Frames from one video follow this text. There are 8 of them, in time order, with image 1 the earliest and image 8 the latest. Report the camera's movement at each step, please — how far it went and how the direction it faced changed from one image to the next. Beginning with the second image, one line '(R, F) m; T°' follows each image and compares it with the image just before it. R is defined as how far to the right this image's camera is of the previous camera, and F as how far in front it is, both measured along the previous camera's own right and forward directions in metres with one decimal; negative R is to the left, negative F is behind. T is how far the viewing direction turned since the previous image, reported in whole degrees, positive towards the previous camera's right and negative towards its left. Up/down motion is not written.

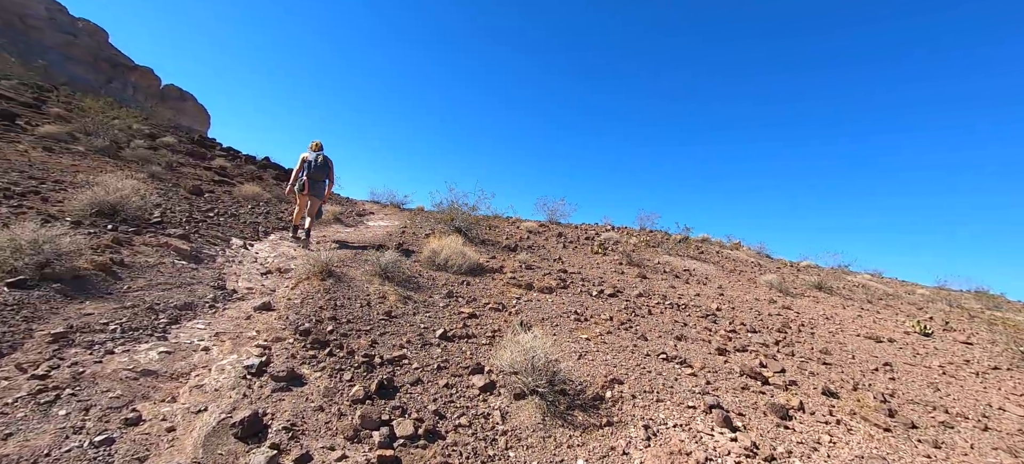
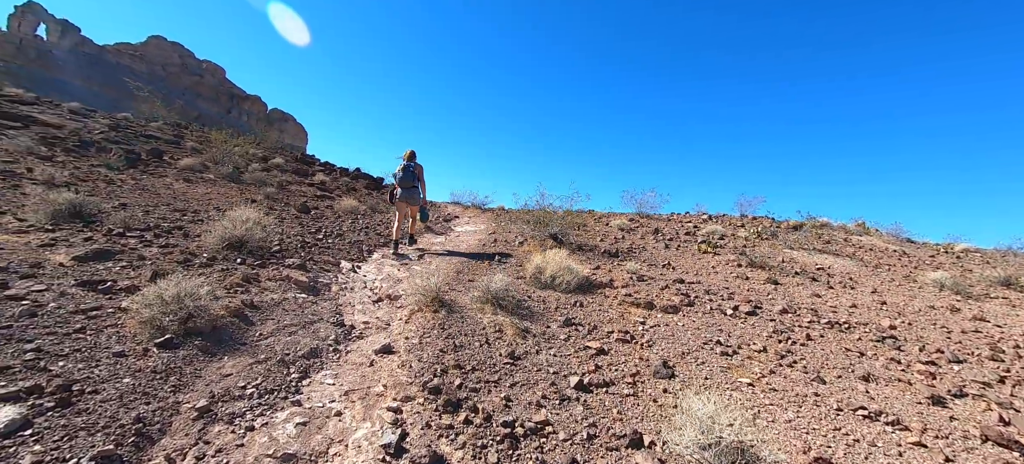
(-0.5, +0.4) m; -11°
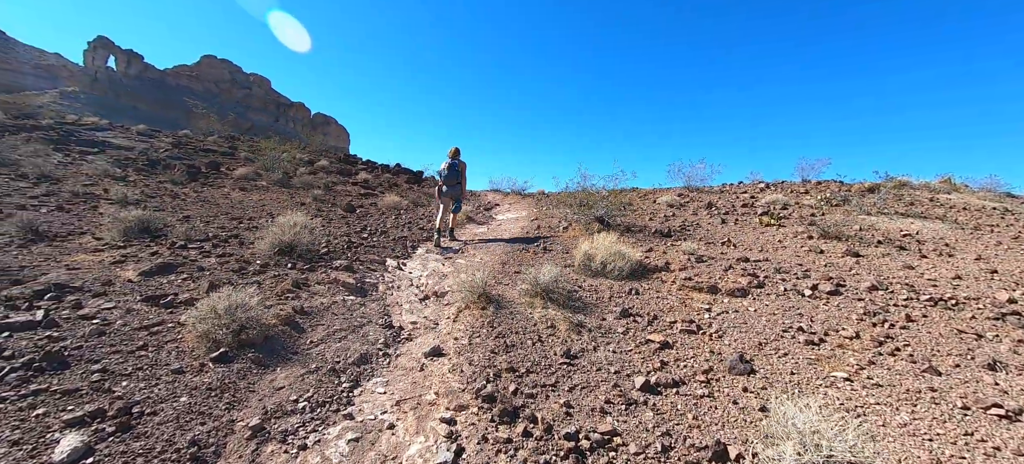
(0.0, +0.2) m; -6°
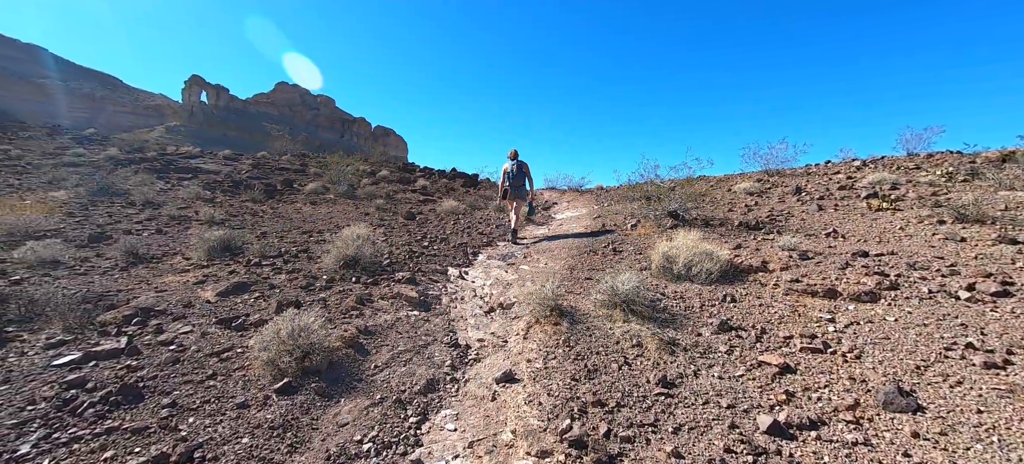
(-0.1, +0.3) m; -8°
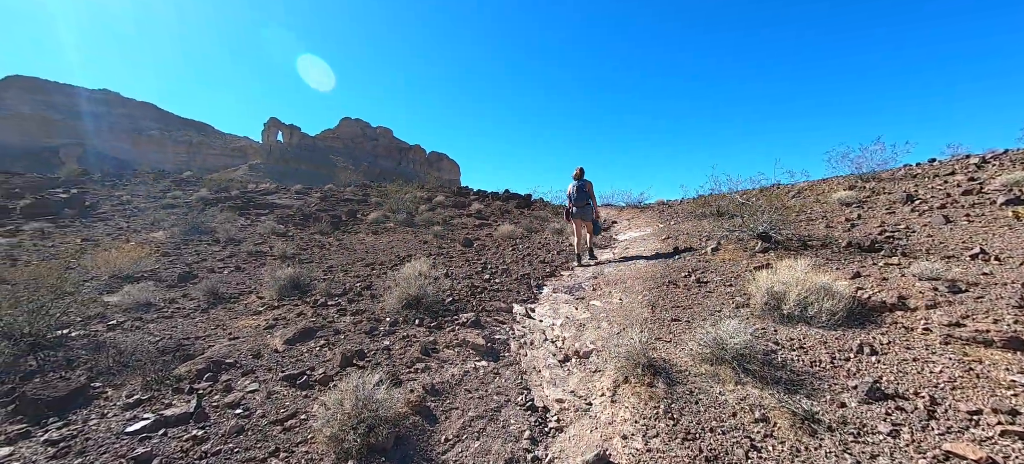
(-0.2, +0.3) m; -8°
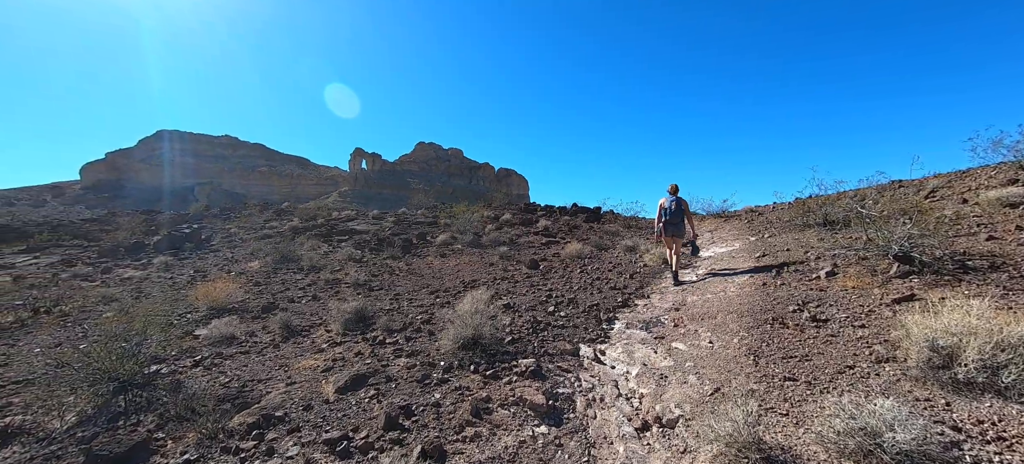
(+0.1, +0.5) m; -10°
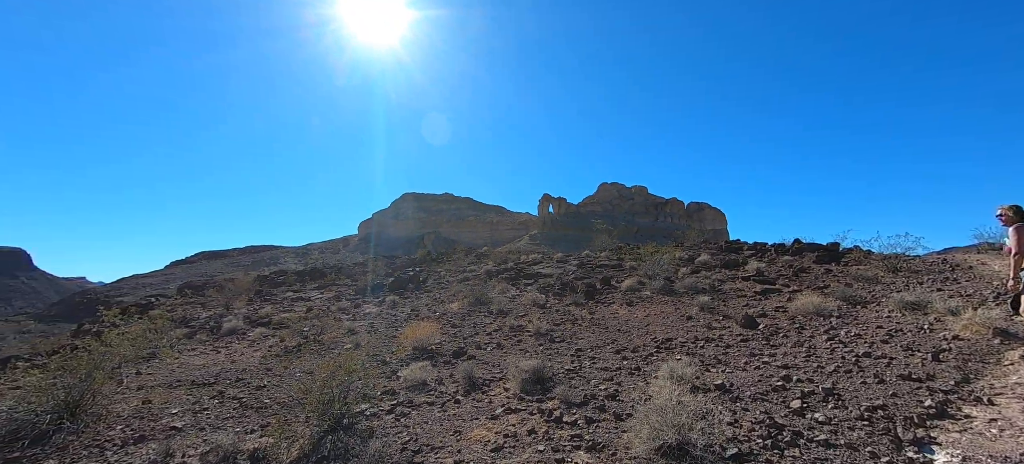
(-0.2, +0.8) m; -27°
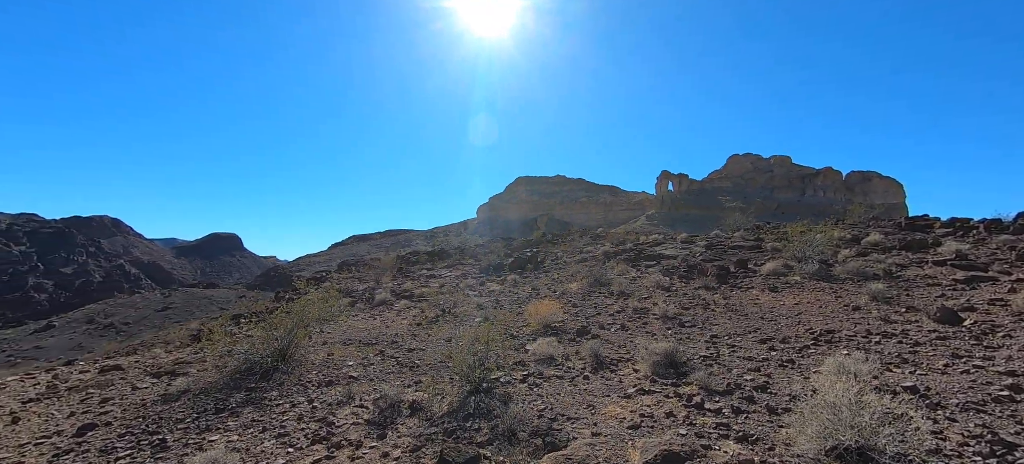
(-0.2, -0.1) m; -16°
